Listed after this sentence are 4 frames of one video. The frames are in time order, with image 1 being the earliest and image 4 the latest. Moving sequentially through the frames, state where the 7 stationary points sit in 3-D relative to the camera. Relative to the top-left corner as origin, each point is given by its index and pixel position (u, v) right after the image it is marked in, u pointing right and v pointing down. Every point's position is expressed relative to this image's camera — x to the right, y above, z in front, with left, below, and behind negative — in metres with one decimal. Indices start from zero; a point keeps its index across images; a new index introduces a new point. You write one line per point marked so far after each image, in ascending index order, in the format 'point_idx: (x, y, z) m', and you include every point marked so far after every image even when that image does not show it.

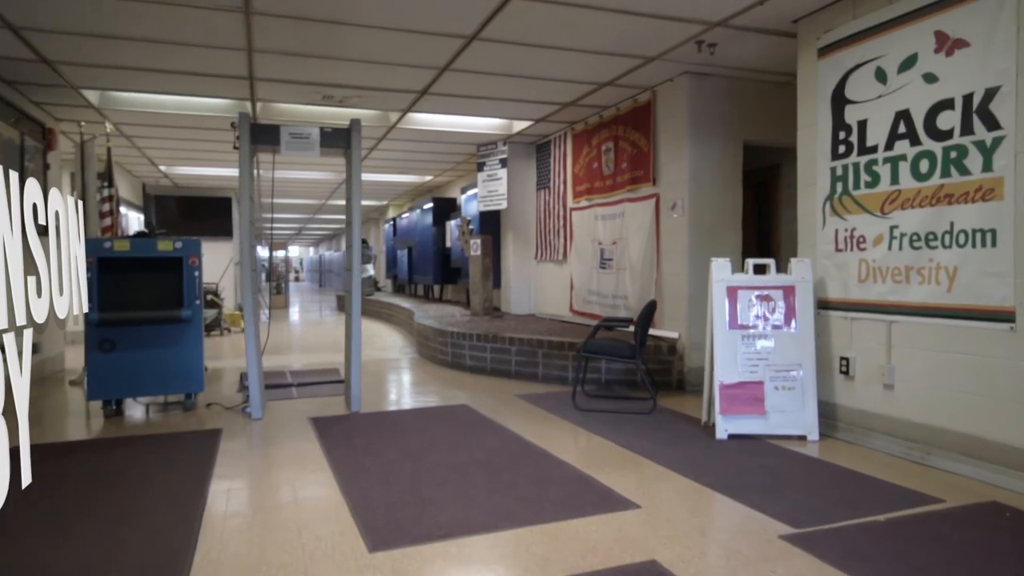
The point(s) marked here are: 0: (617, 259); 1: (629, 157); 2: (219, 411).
0: (+1.0, +0.3, +6.2) m
1: (+1.1, +1.2, +6.1) m
2: (-2.2, -0.9, +4.8) m
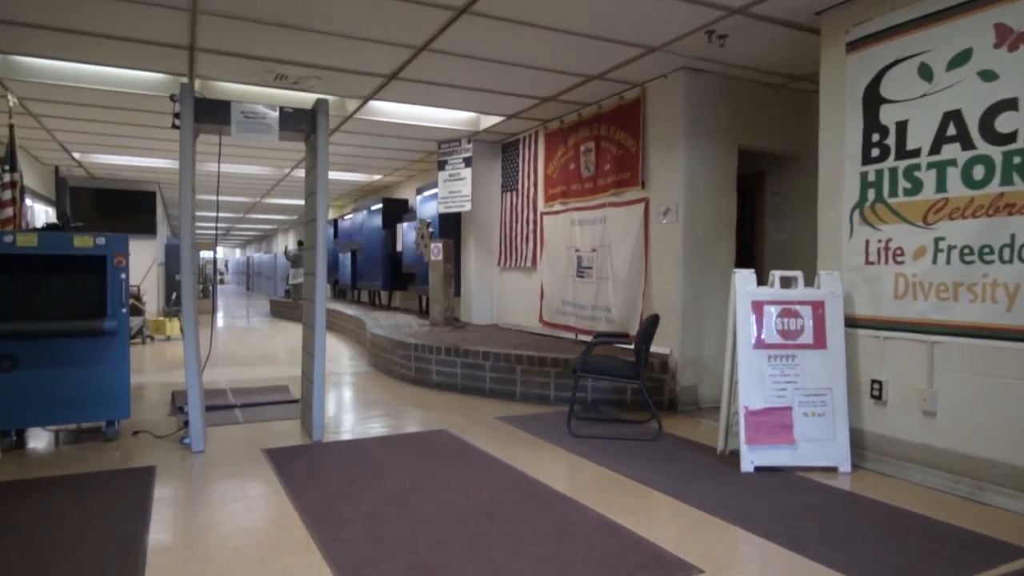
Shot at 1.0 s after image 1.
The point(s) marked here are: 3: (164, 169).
0: (+0.8, +0.2, +5.8) m
1: (+0.9, +1.1, +5.6) m
2: (-2.2, -0.9, +4.0) m
3: (-5.1, +1.7, +9.4) m
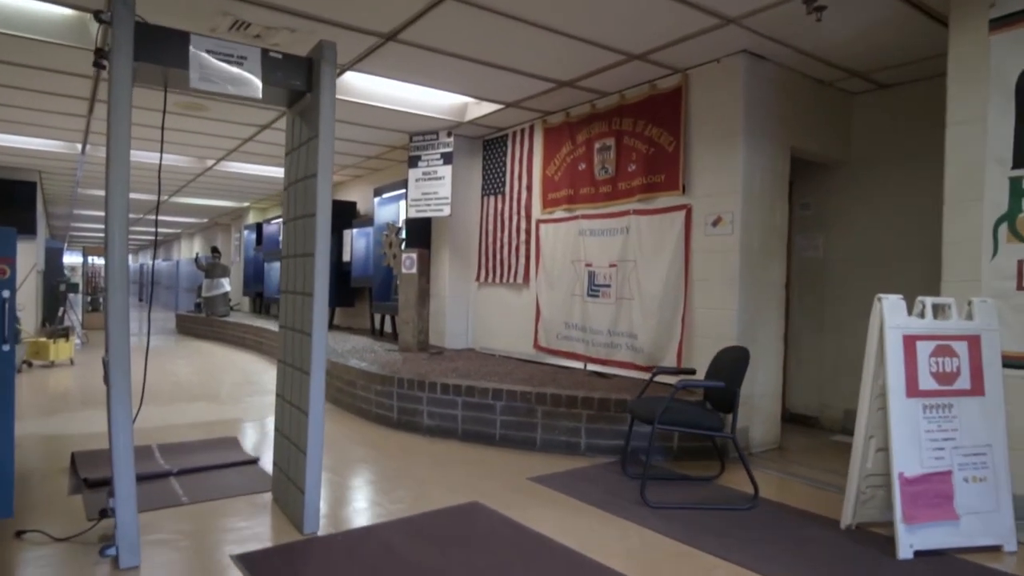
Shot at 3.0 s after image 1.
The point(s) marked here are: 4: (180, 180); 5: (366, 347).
0: (+0.8, 0.0, +4.9) m
1: (+0.9, +1.0, +4.8) m
2: (-1.9, -1.0, +2.7) m
3: (-5.5, +1.6, +7.7) m
4: (-5.0, +1.6, +9.7) m
5: (-1.5, -0.6, +6.6) m
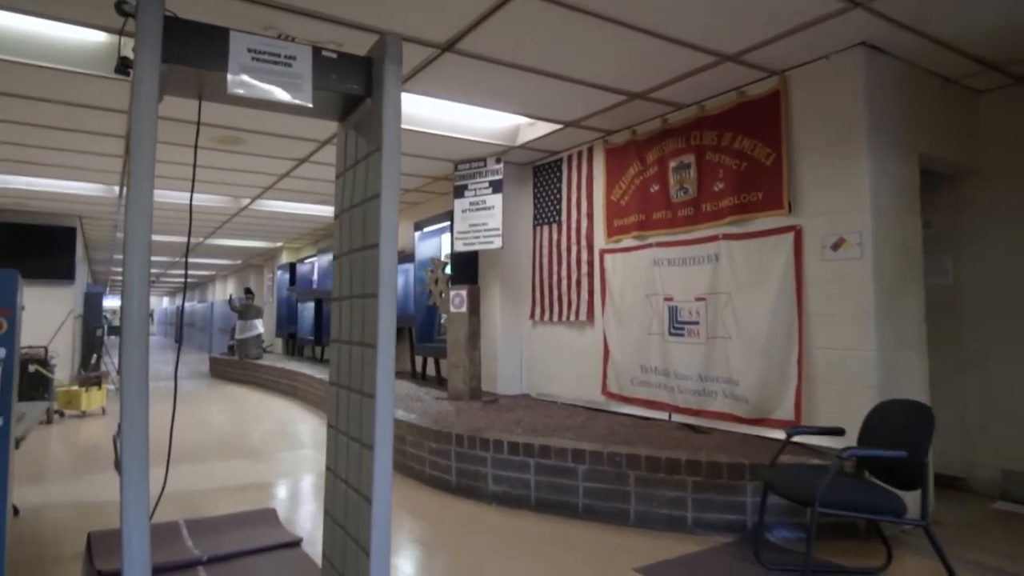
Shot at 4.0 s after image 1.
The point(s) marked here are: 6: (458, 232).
0: (+1.3, -0.2, +4.2) m
1: (+1.4, +0.7, +4.2) m
2: (-1.5, -1.2, +2.0) m
3: (-4.9, +1.0, +7.3) m
4: (-4.4, +1.0, +9.3) m
5: (-0.9, -1.0, +6.0) m
6: (-0.5, +0.5, +5.8) m
